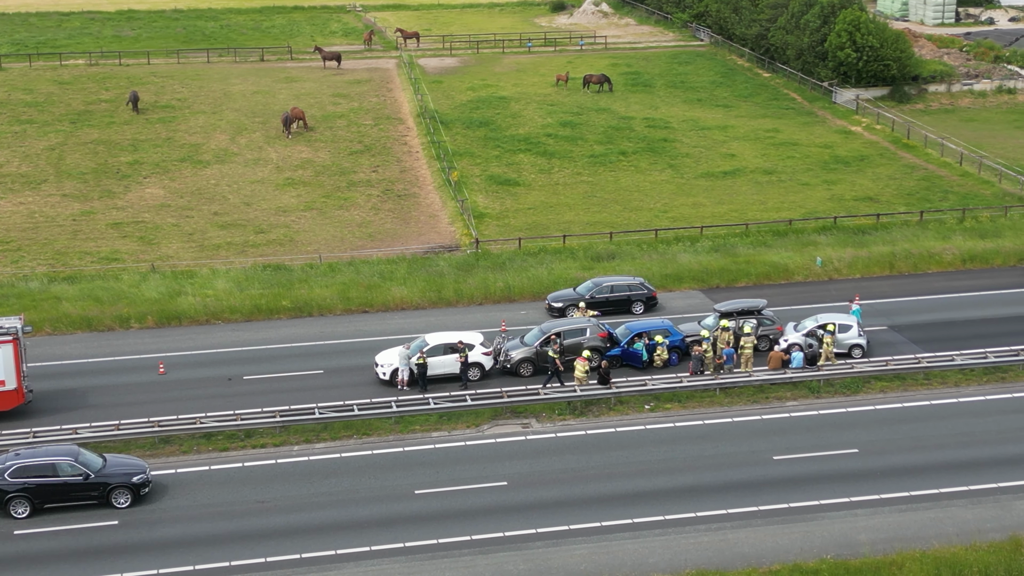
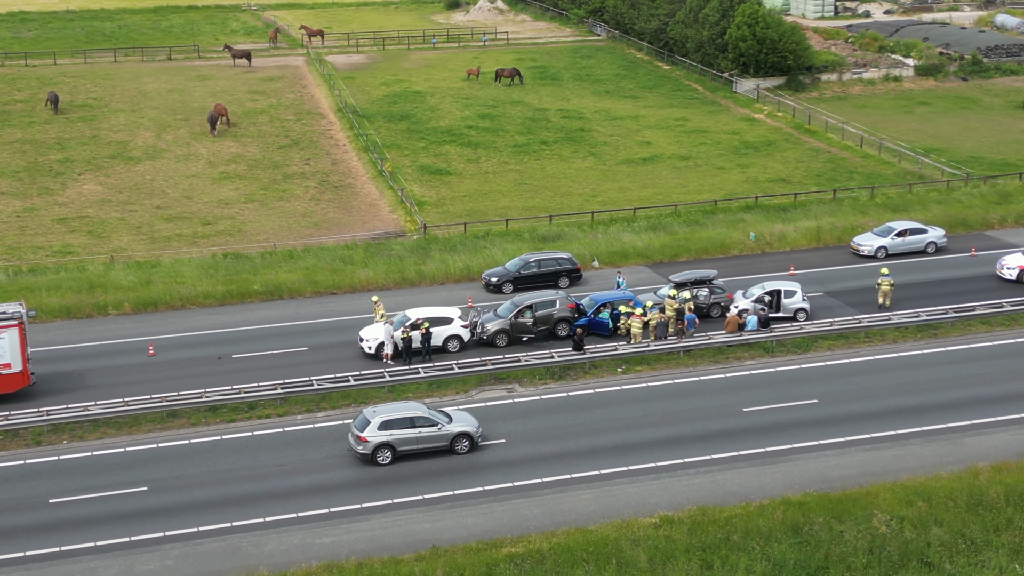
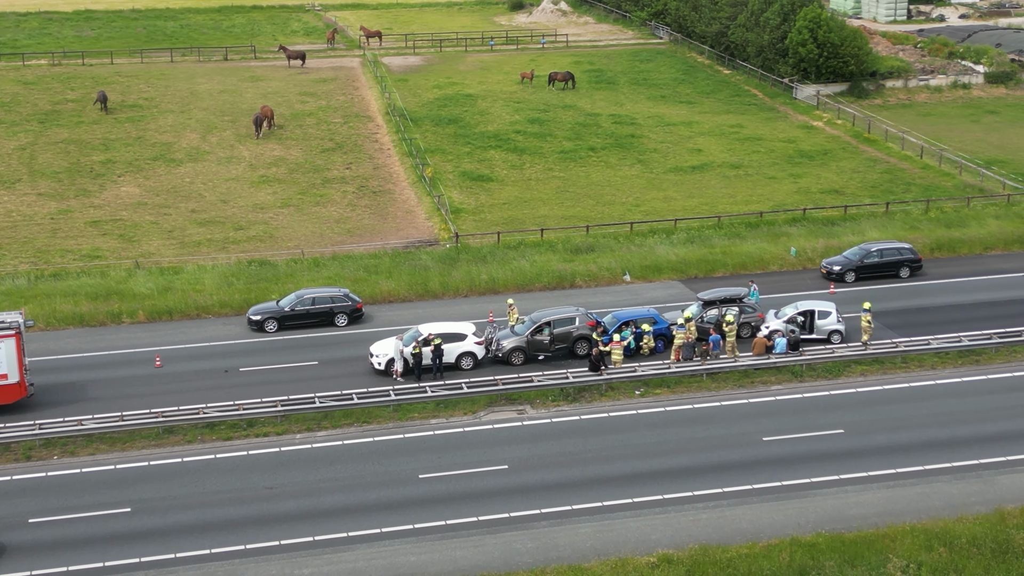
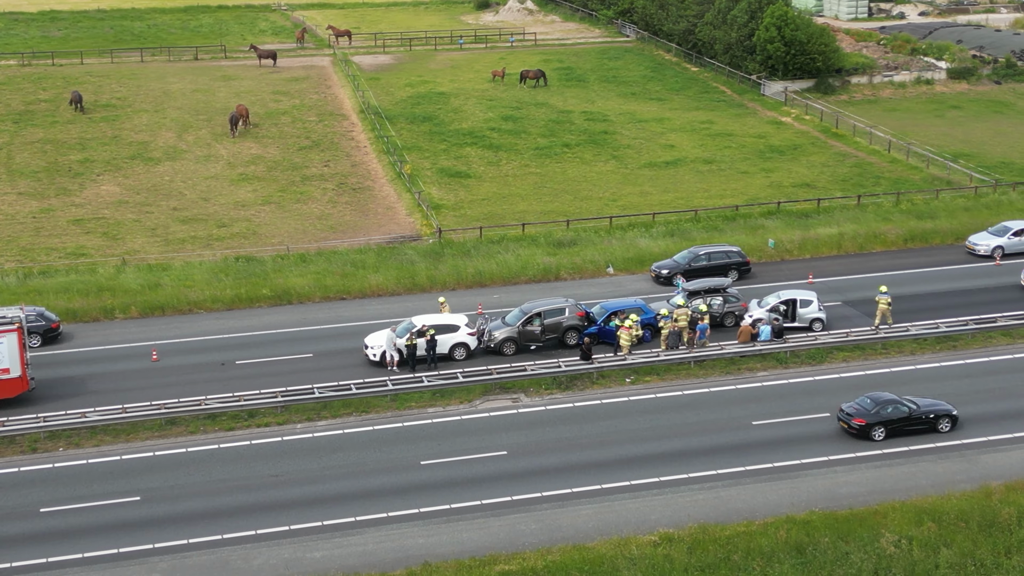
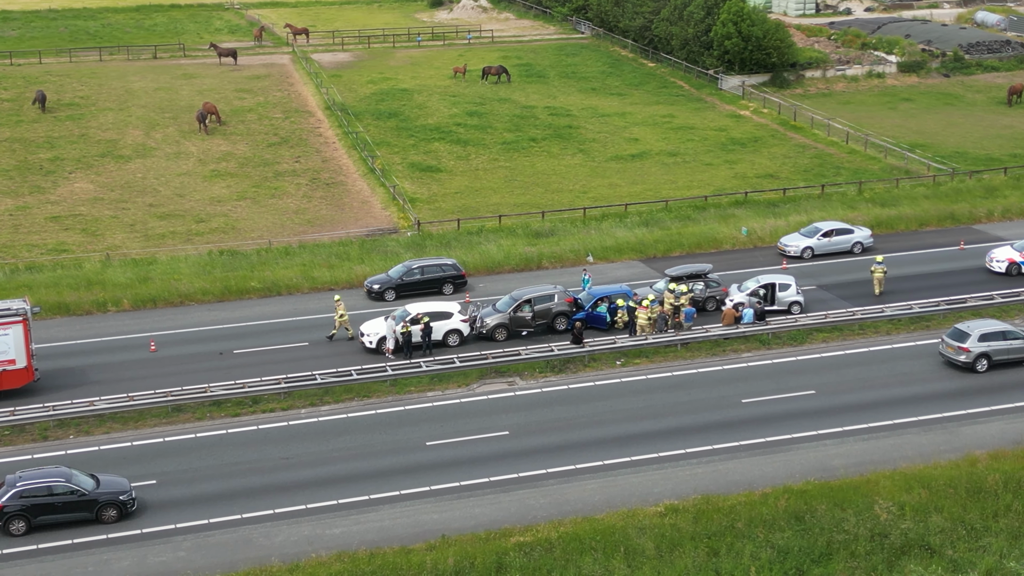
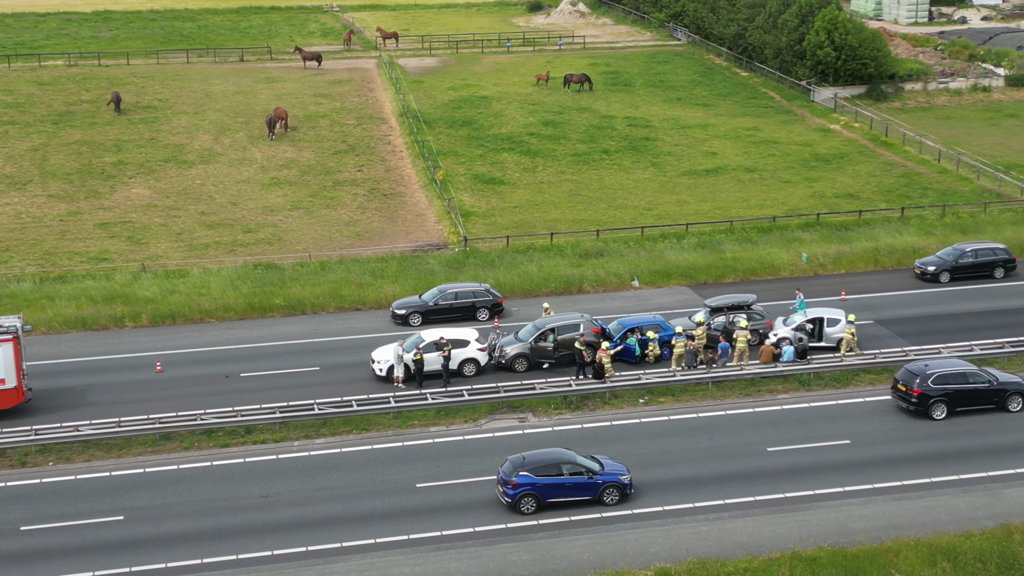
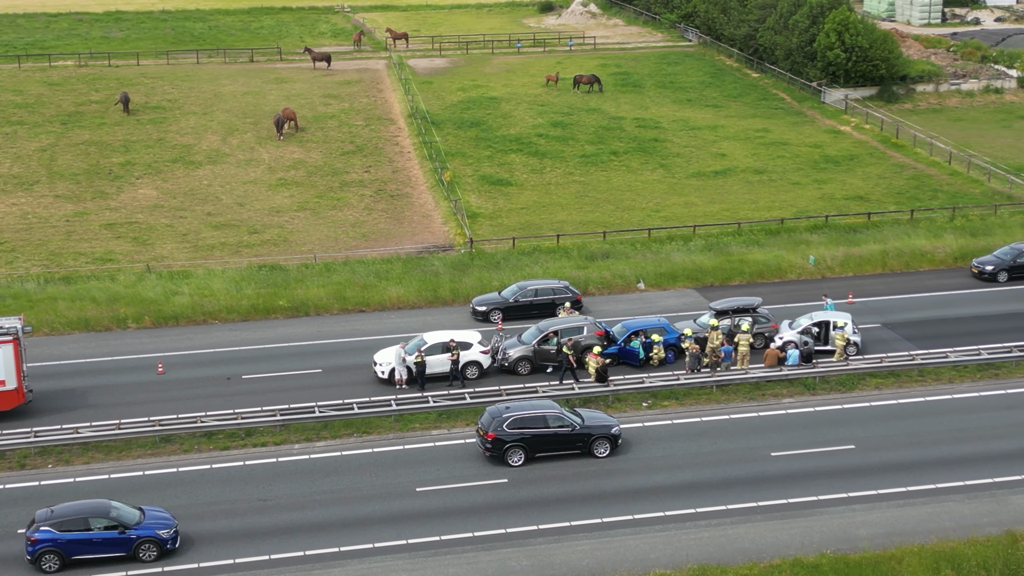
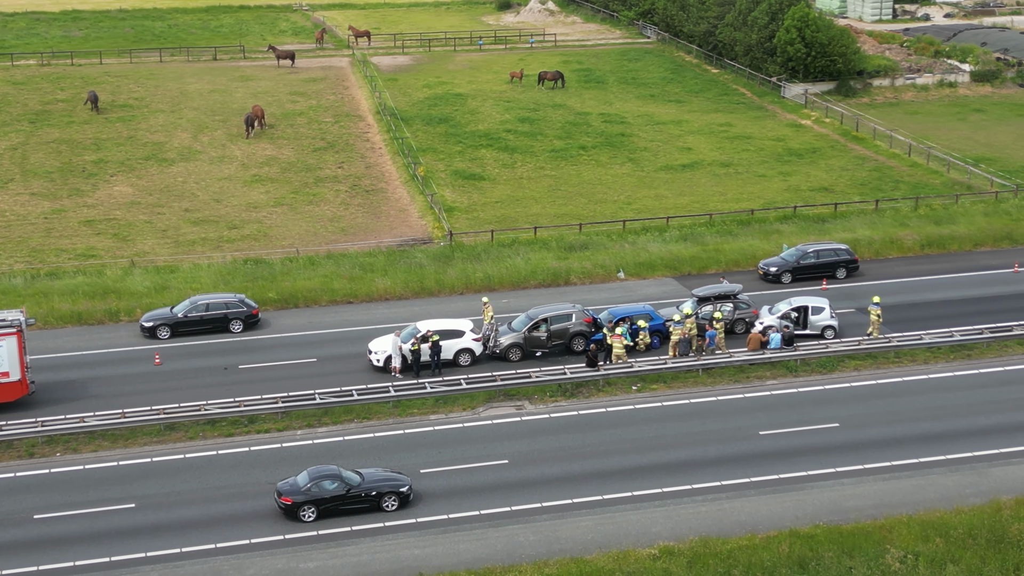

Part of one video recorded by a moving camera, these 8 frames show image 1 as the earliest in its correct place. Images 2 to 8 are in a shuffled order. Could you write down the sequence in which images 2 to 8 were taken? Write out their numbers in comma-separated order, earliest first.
7, 6, 3, 8, 4, 2, 5
